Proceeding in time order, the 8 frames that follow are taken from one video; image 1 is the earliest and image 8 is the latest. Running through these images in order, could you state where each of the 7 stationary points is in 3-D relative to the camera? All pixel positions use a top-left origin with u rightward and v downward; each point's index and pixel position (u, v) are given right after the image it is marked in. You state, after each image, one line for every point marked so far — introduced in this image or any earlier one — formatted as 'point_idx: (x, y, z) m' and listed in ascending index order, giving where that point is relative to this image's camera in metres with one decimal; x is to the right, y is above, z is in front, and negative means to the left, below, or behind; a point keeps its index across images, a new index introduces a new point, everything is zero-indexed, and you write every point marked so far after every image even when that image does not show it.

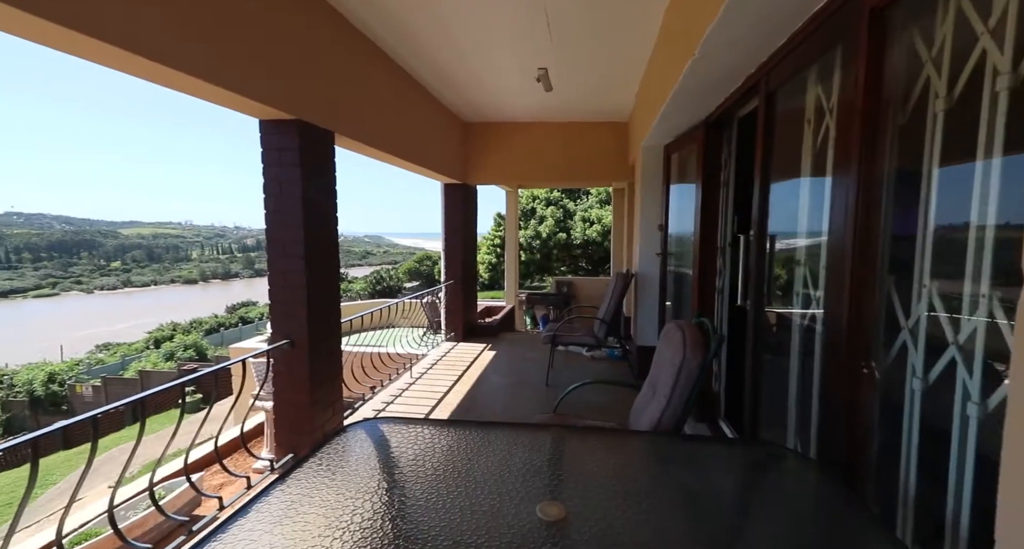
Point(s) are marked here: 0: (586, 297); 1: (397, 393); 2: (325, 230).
0: (+1.0, -0.4, +7.8) m
1: (-0.9, -0.9, +3.4) m
2: (-0.9, +0.2, +2.3) m
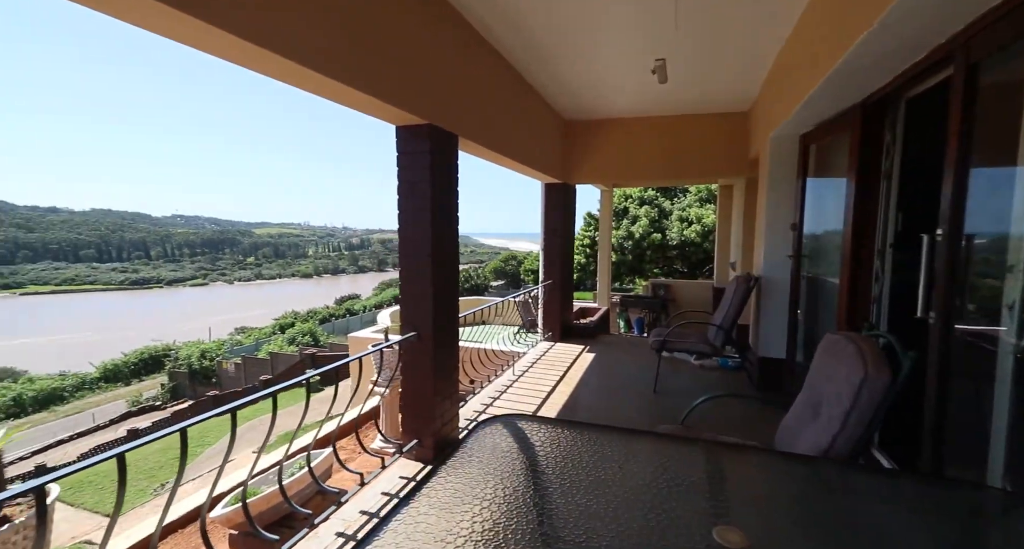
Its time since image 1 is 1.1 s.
0: (+2.6, -0.4, +7.4) m
1: (-0.1, -0.8, +3.5) m
2: (-0.3, +0.2, +2.4) m
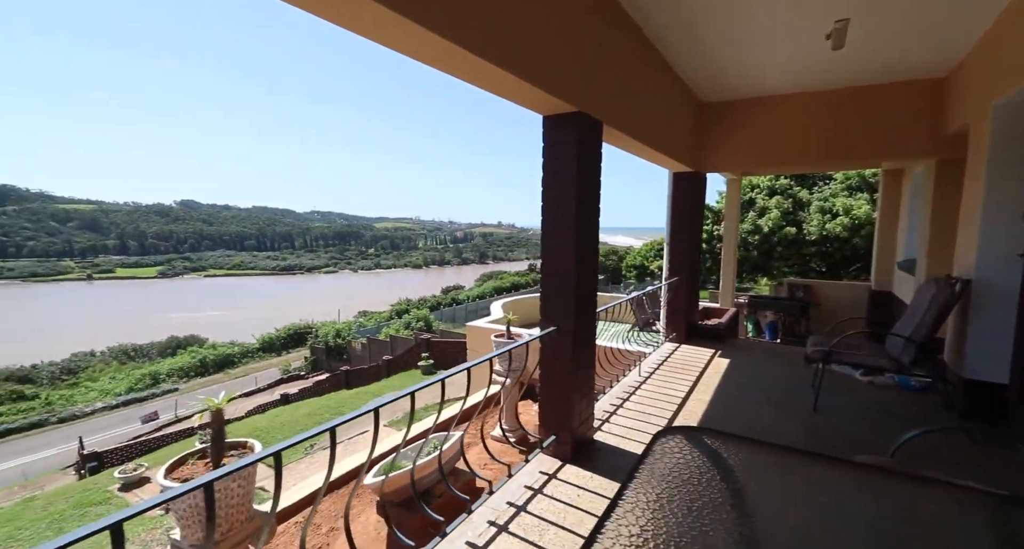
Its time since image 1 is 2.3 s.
0: (+4.4, -0.4, +6.5) m
1: (+0.8, -0.8, +3.3) m
2: (+0.4, +0.2, +2.3) m
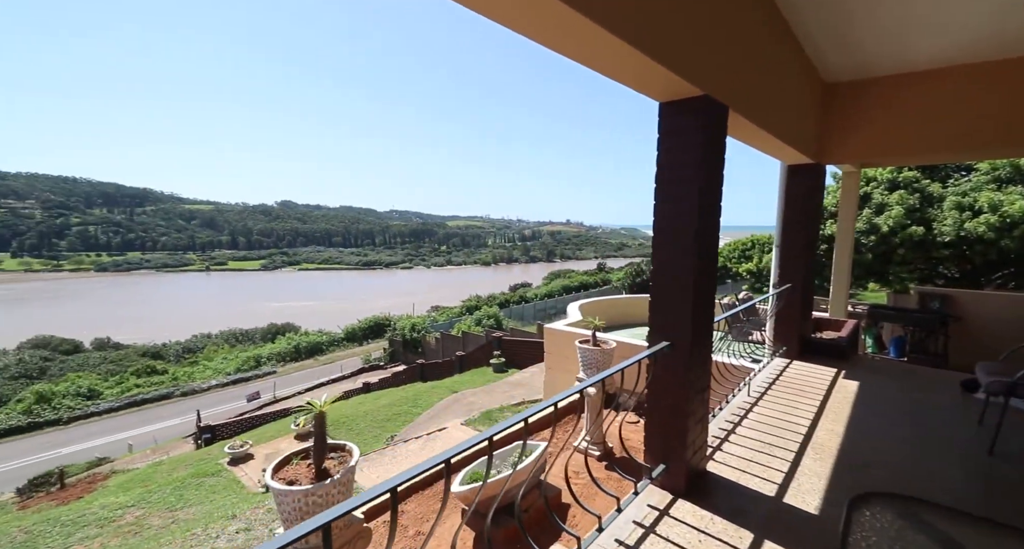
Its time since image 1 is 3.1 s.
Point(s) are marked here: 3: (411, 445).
0: (+5.4, -0.5, +5.5) m
1: (+1.4, -0.9, +3.0) m
2: (+0.9, +0.2, +2.0) m
3: (-1.6, -2.7, +7.5) m
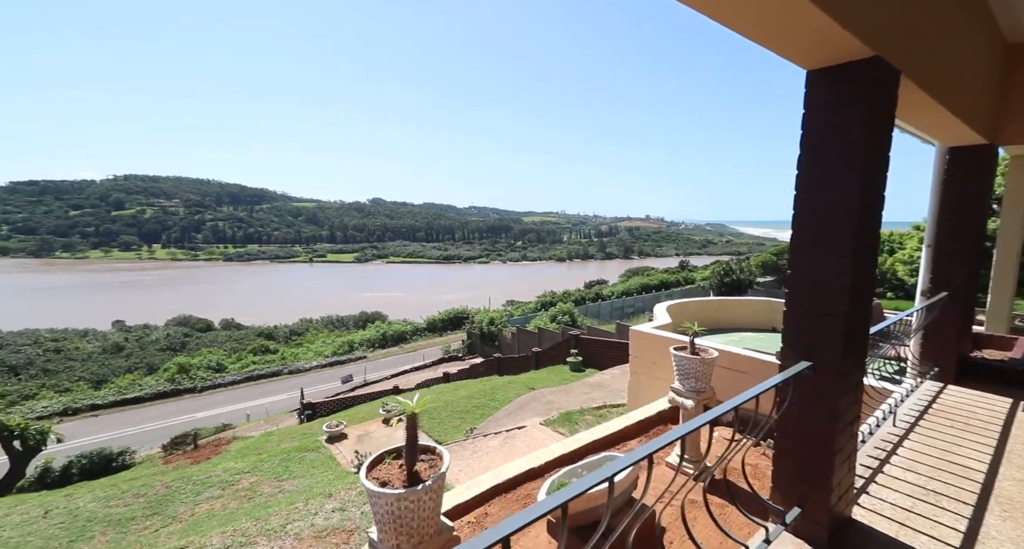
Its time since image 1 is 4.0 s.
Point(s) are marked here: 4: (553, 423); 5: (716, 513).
0: (+6.3, -0.6, +4.4) m
1: (+1.9, -0.9, +2.5) m
2: (+1.2, +0.2, +1.6) m
3: (-0.3, -2.6, +7.5) m
4: (+0.6, -2.3, +7.5) m
5: (+1.3, -1.5, +3.1) m
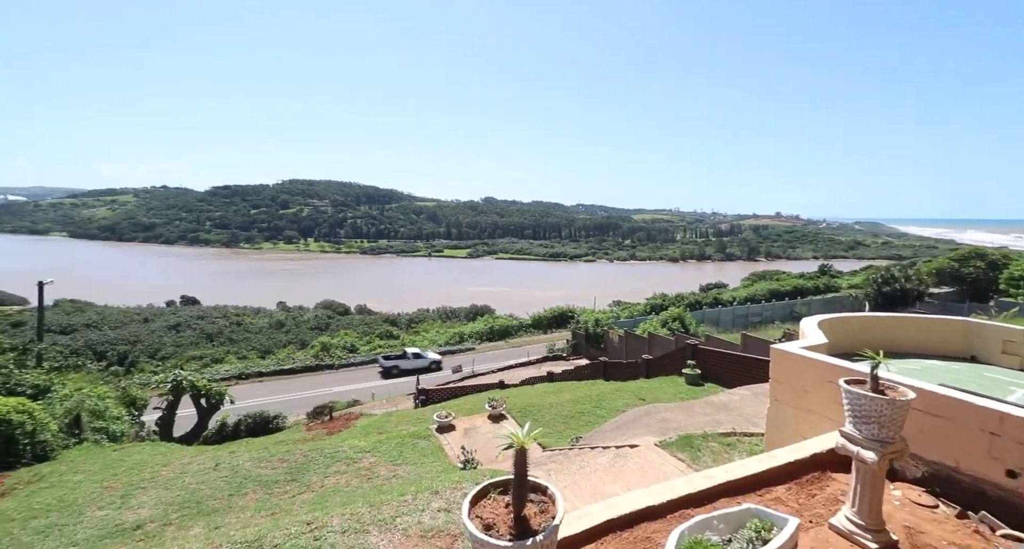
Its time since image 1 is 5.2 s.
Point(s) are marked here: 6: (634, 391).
0: (+7.1, -0.8, +2.4) m
1: (+2.4, -1.0, +1.5) m
2: (+1.6, +0.1, +0.9) m
3: (+1.3, -2.7, +6.9) m
4: (+2.3, -2.4, +6.8) m
5: (+1.9, -1.6, +2.2) m
6: (+3.0, -2.9, +11.5) m
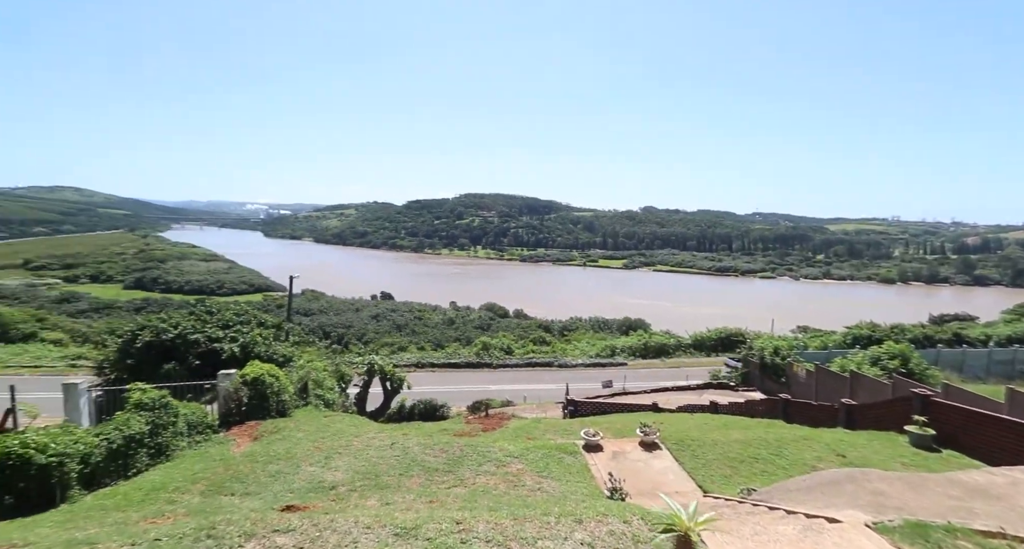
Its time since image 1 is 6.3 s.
0: (+7.4, -1.2, -0.6) m
1: (+2.6, -1.2, 0.0) m
2: (+1.7, -0.1, -0.3) m
3: (+3.2, -2.9, +5.5) m
4: (+4.0, -2.7, +5.1) m
5: (+2.3, -1.8, +0.9) m
6: (+6.2, -3.3, +9.3) m
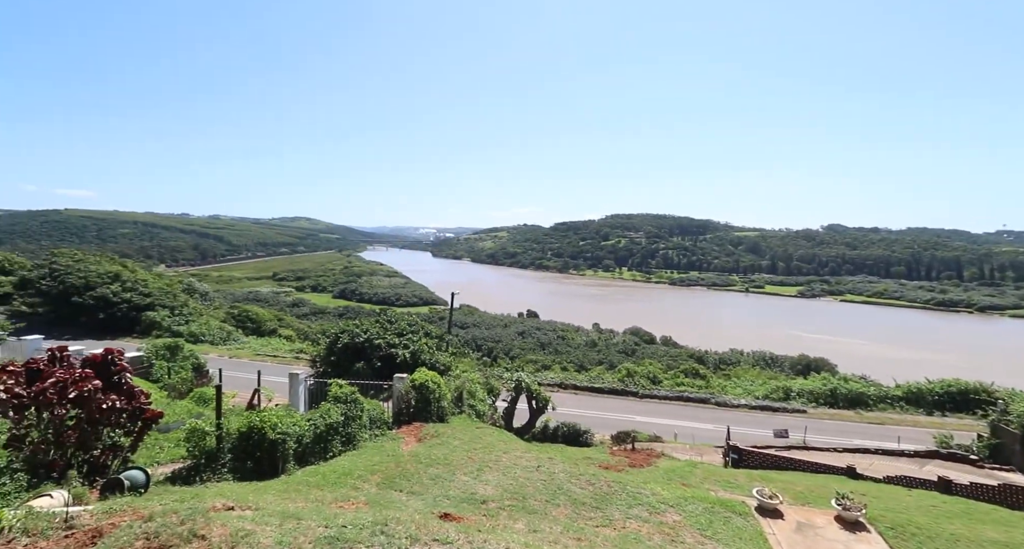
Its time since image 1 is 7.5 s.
0: (+6.9, -1.4, -3.4) m
1: (+2.5, -1.3, -1.4) m
2: (+1.6, -0.2, -1.4) m
3: (+4.6, -3.3, +3.6) m
4: (+5.3, -3.1, +2.9) m
5: (+2.5, -2.0, -0.5) m
6: (+8.6, -3.9, +6.3) m
